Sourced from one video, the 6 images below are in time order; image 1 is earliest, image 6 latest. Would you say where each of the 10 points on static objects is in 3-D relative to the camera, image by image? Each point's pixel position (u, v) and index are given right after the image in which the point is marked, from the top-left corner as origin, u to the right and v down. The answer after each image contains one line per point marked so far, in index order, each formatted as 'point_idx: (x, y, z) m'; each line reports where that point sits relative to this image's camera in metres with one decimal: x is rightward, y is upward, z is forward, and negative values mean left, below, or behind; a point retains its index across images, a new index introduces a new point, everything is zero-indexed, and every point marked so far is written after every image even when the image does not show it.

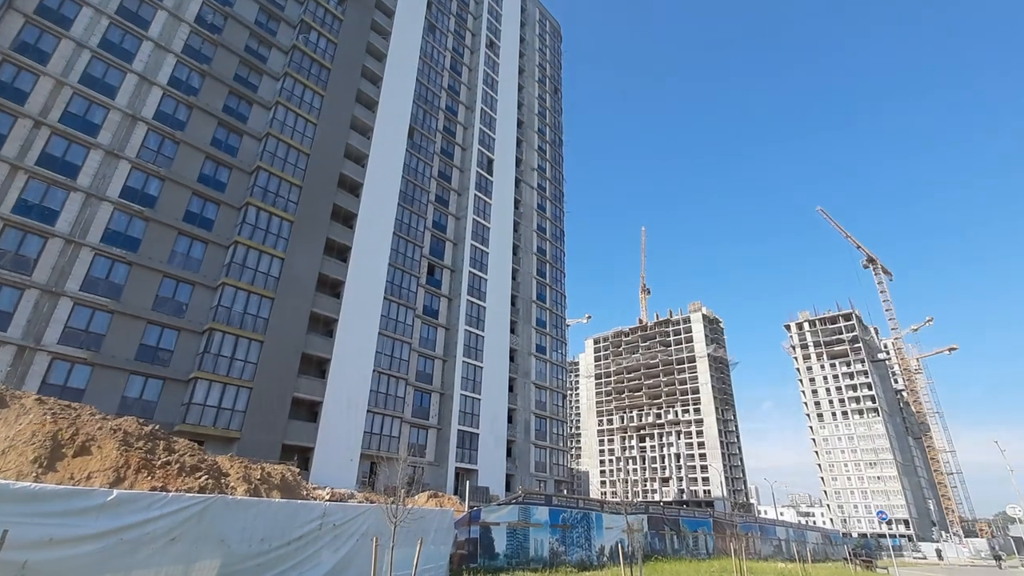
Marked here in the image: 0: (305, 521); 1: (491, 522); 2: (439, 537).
0: (-4.4, -4.9, +10.7) m
1: (-0.8, -8.6, +18.6) m
2: (-2.1, -7.1, +14.4) m
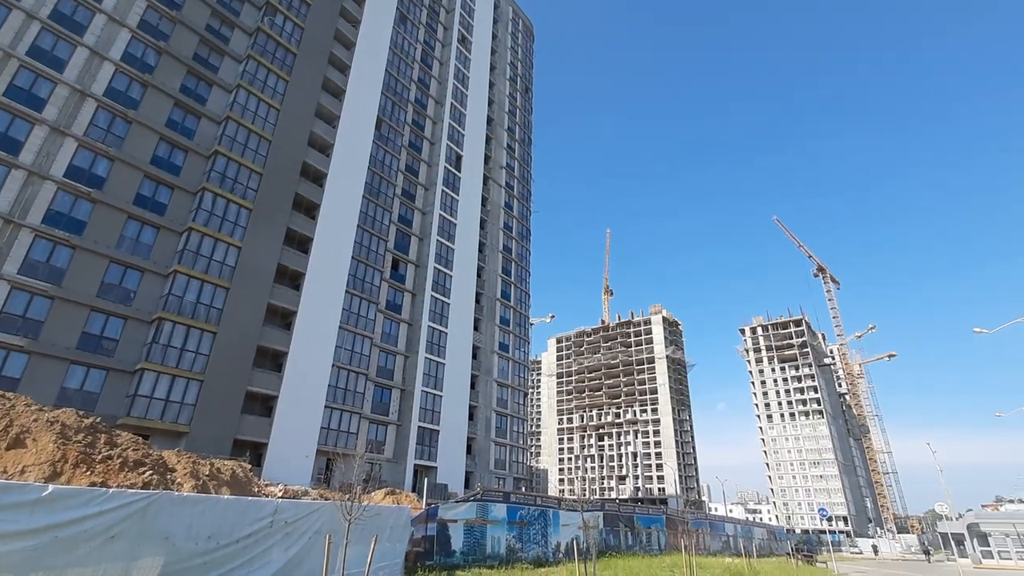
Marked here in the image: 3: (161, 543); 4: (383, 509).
0: (-5.3, -4.7, +10.4) m
1: (-2.3, -8.5, +18.5) m
2: (-3.3, -6.9, +14.2) m
3: (-6.2, -4.5, +8.9) m
4: (-3.6, -6.1, +13.9) m
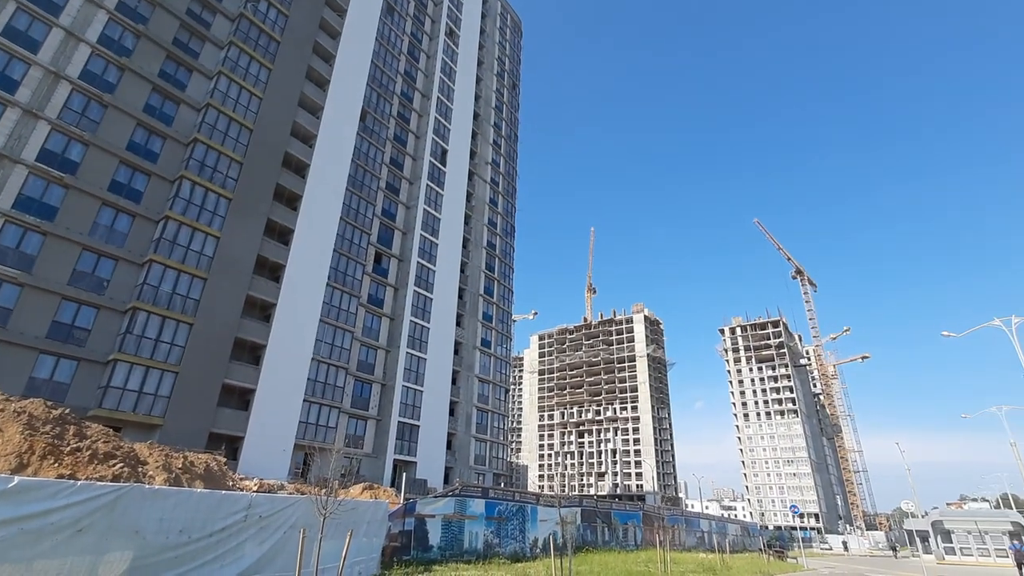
0: (-5.7, -4.6, +10.3) m
1: (-3.2, -8.3, +18.5) m
2: (-3.9, -6.8, +14.2) m
3: (-6.6, -4.3, +8.7) m
4: (-4.2, -5.9, +13.9) m
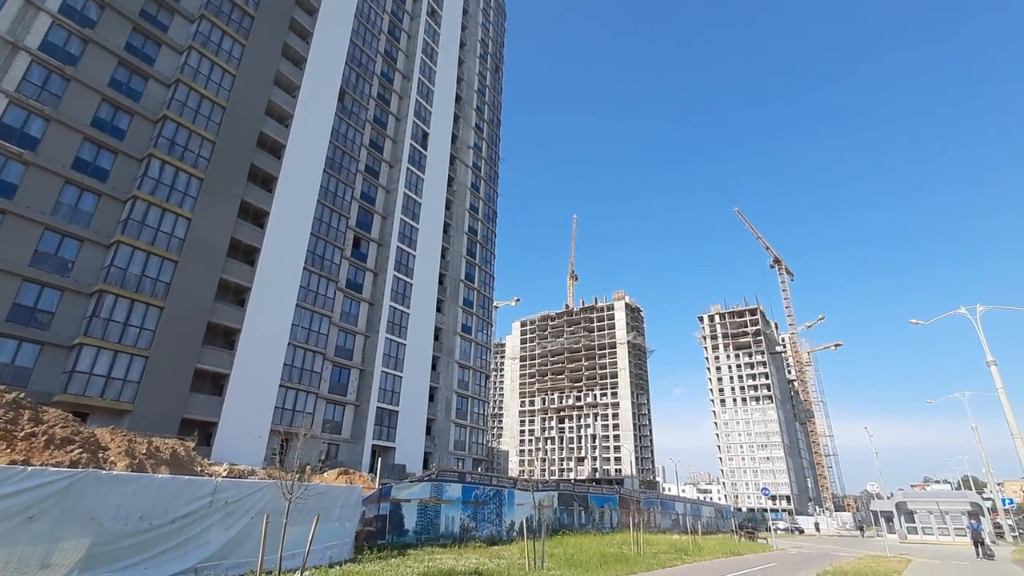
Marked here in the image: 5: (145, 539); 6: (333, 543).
0: (-6.3, -4.2, +10.0) m
1: (-4.0, -7.7, +18.4) m
2: (-4.7, -6.3, +14.0) m
3: (-7.1, -3.9, +8.4) m
4: (-4.9, -5.4, +13.7) m
5: (-6.7, -4.6, +9.2) m
6: (-4.8, -6.8, +13.4) m
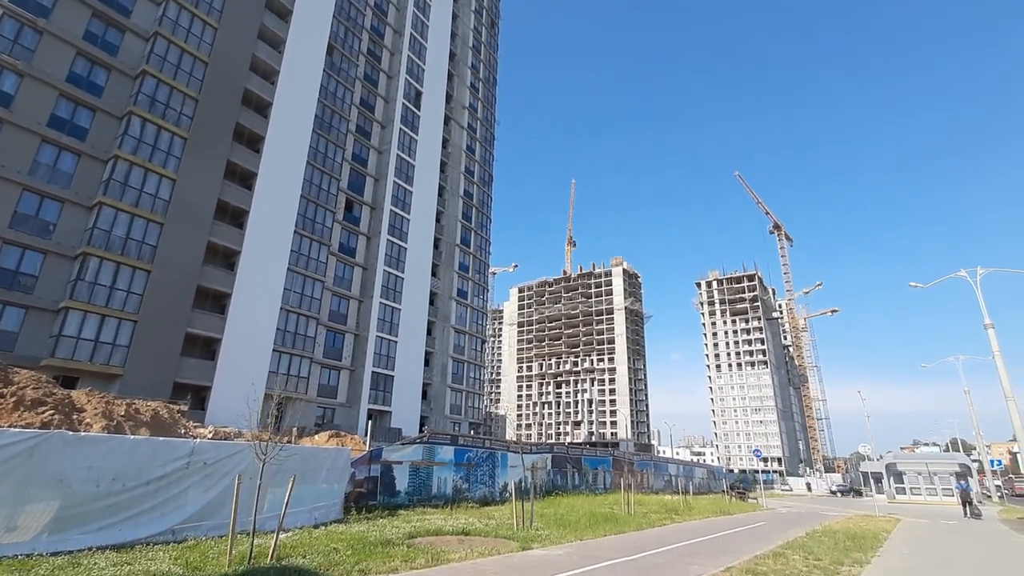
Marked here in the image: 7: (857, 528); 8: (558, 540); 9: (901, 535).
0: (-6.6, -3.3, +9.7) m
1: (-4.3, -6.3, +18.4) m
2: (-4.9, -5.2, +13.9) m
3: (-7.4, -3.2, +8.1) m
4: (-5.2, -4.3, +13.5) m
5: (-6.9, -3.8, +8.9) m
6: (-5.1, -5.7, +13.3) m
7: (+11.6, -8.1, +17.0) m
8: (+1.0, -5.7, +11.3) m
9: (+12.2, -7.8, +15.9) m
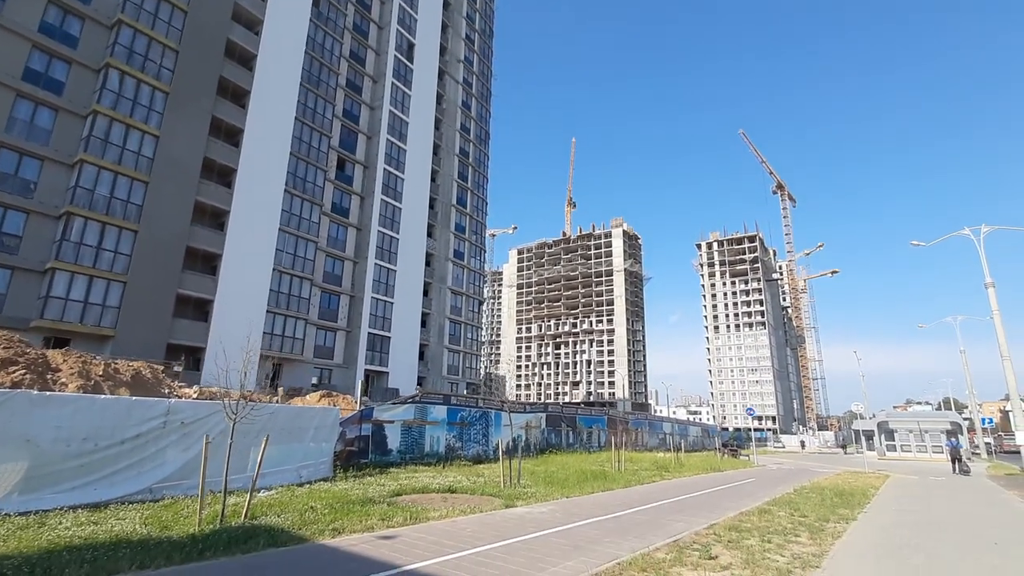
0: (-6.9, -2.5, +9.5) m
1: (-4.7, -4.8, +18.4) m
2: (-5.3, -4.0, +13.8) m
3: (-7.7, -2.5, +7.9) m
4: (-5.5, -3.2, +13.4) m
5: (-7.3, -3.0, +8.7) m
6: (-5.4, -4.6, +13.2) m
7: (+11.3, -6.7, +17.2) m
8: (+0.7, -4.7, +11.2) m
9: (+11.9, -6.4, +16.0) m
